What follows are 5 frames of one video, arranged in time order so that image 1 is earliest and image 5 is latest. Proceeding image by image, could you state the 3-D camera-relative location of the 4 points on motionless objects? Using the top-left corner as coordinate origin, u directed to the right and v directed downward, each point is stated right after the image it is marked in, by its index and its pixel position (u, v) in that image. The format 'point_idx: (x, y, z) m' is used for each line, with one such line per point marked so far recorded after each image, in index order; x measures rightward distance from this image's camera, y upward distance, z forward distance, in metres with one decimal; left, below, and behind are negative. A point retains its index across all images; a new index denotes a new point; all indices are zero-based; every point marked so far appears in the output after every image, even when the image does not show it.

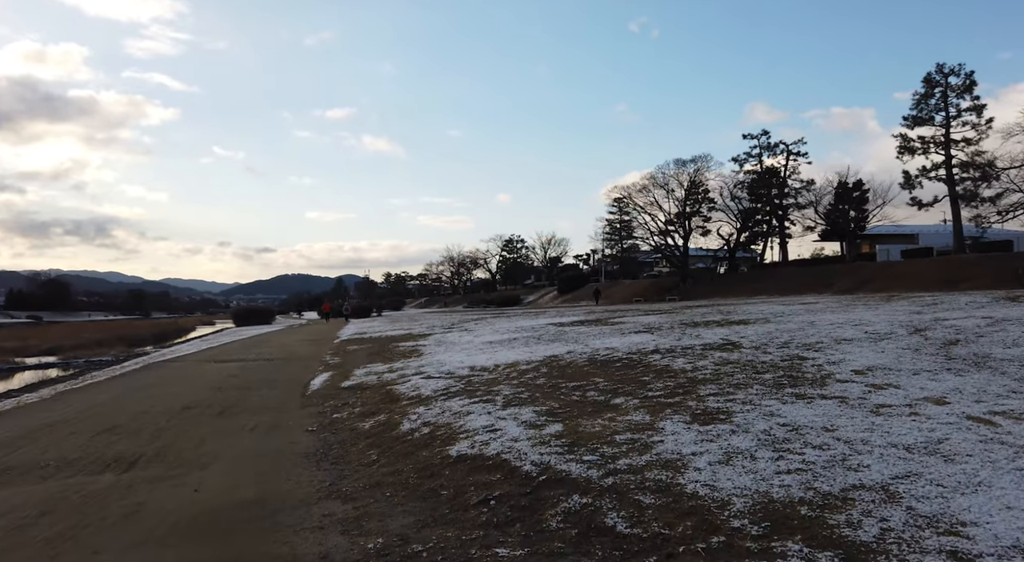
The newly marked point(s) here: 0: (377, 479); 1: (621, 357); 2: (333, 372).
0: (-1.3, -1.9, +5.7) m
1: (+2.0, -1.4, +10.5) m
2: (-4.6, -2.4, +15.4) m
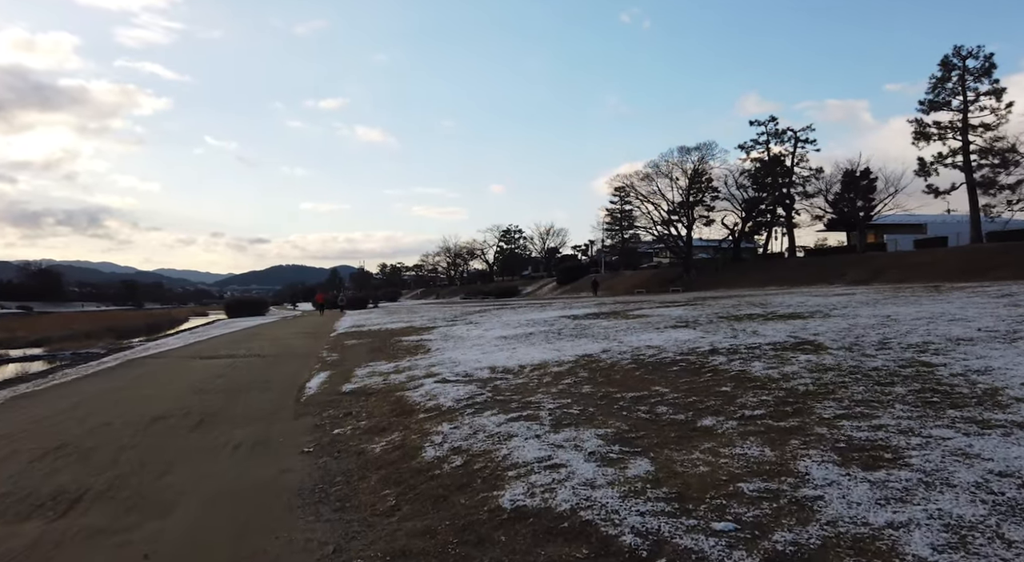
0: (-0.8, -1.8, +4.0) m
1: (+2.5, -1.2, +8.9) m
2: (-4.2, -2.2, +13.7) m
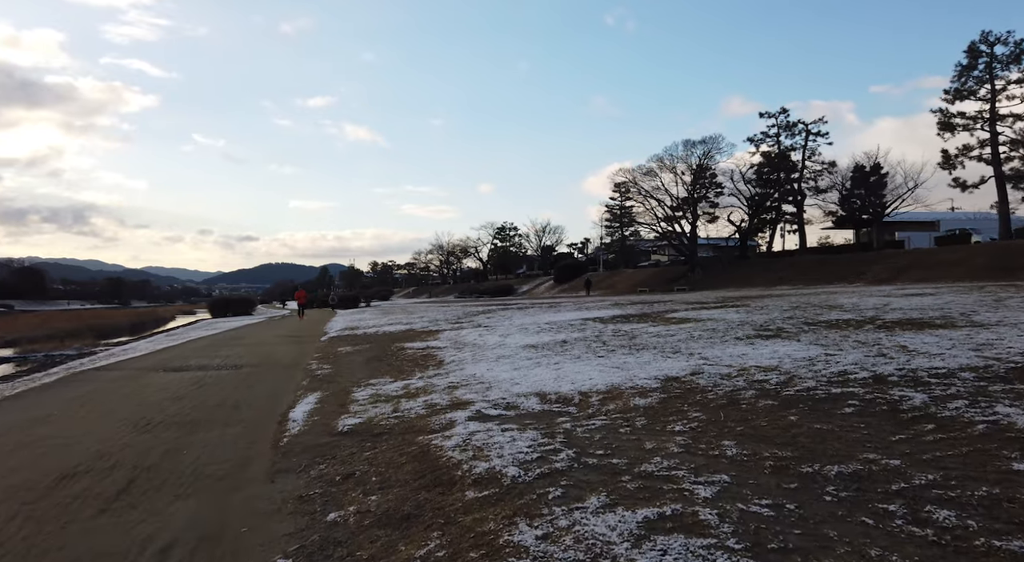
0: (+0.1, -1.8, +1.1) m
1: (+3.3, -1.1, +6.1) m
2: (-3.4, -2.1, +10.8) m
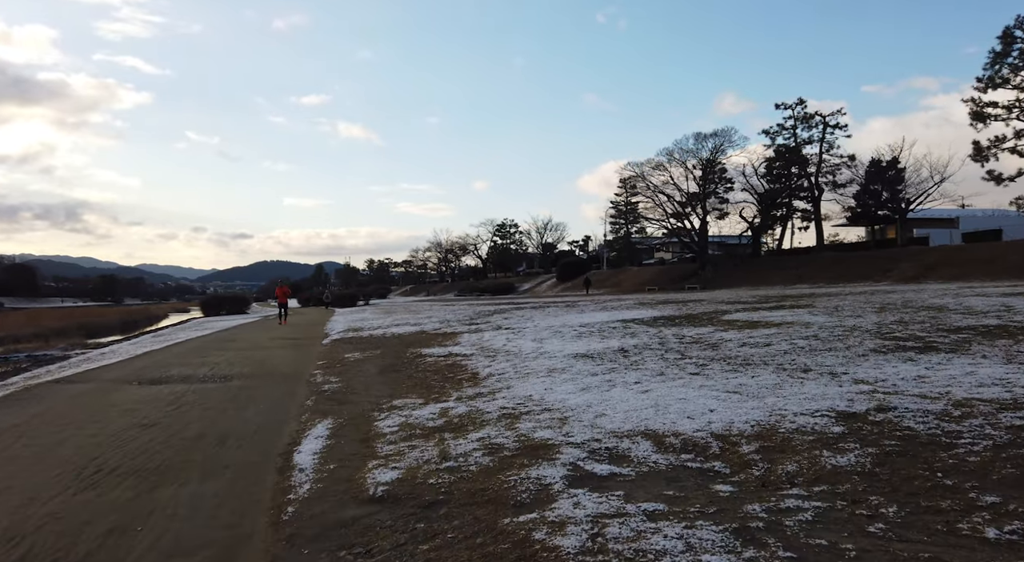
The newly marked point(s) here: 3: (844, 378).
0: (+1.2, -1.7, -1.3) m
1: (+4.3, -1.1, +3.6) m
2: (-2.5, -2.0, +8.3) m
3: (+3.9, -1.1, +7.0) m
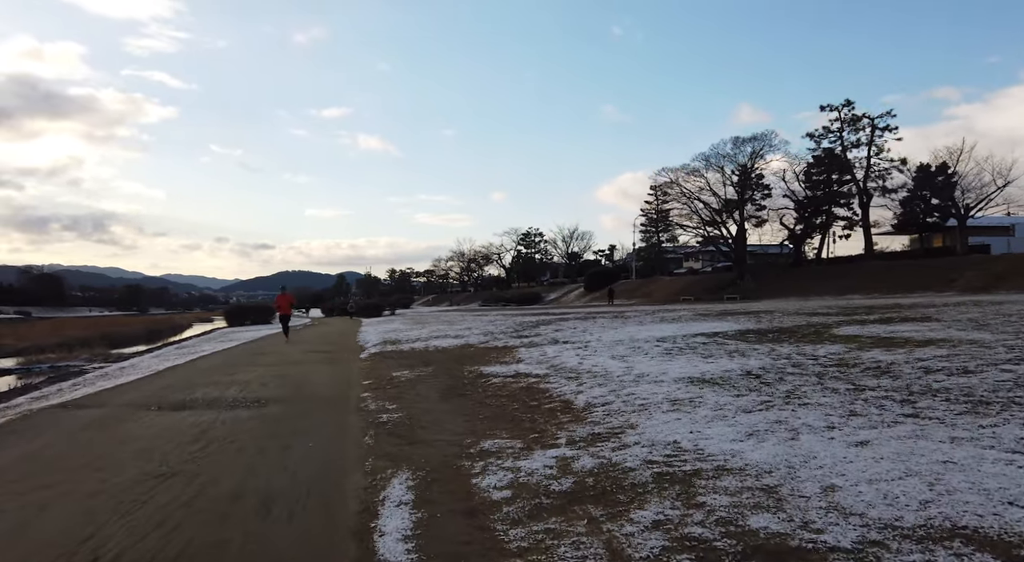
0: (+2.4, -1.6, -3.6) m
1: (+5.7, -1.1, +1.2) m
2: (-0.9, -2.1, +6.1) m
3: (+5.4, -1.2, +4.6) m
